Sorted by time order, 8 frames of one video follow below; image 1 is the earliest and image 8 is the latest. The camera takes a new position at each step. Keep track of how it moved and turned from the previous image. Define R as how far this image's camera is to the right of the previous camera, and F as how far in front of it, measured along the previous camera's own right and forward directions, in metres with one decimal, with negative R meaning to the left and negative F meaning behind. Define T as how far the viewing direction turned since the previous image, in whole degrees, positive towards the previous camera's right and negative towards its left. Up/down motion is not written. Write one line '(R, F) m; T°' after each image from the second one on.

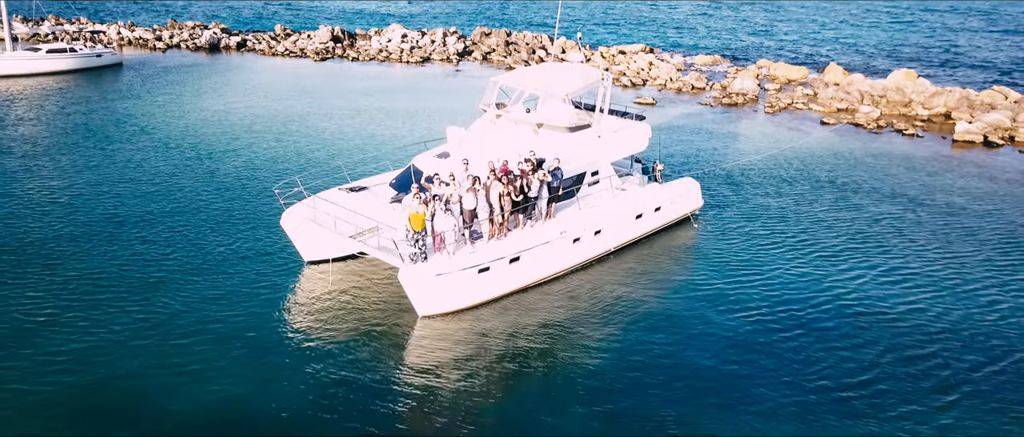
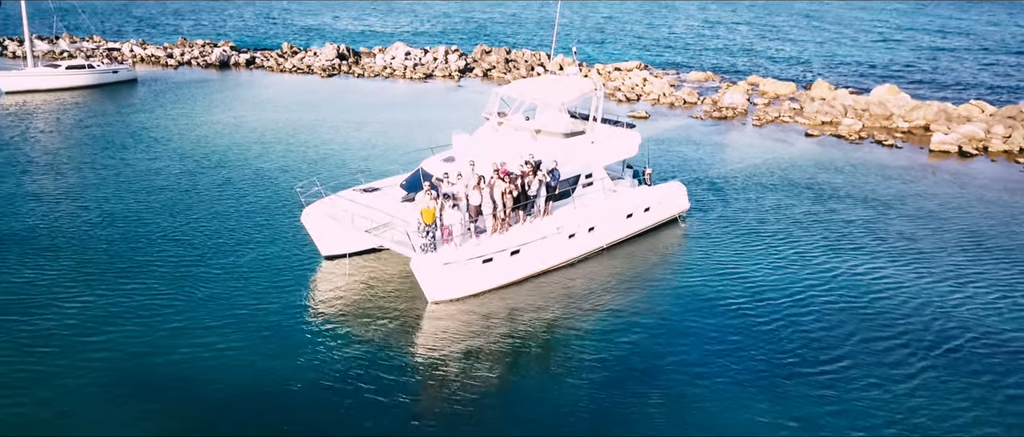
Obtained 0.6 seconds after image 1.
(-0.1, -1.9) m; 0°
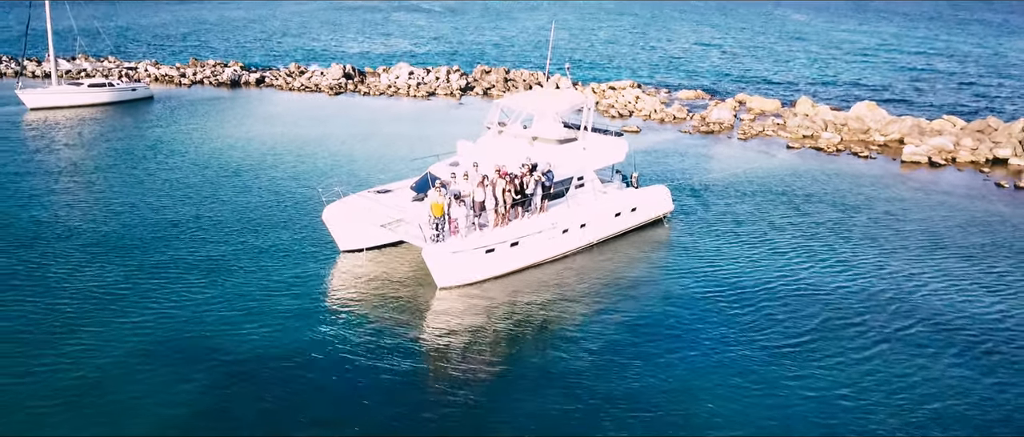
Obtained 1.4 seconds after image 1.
(0.0, -2.5) m; 0°
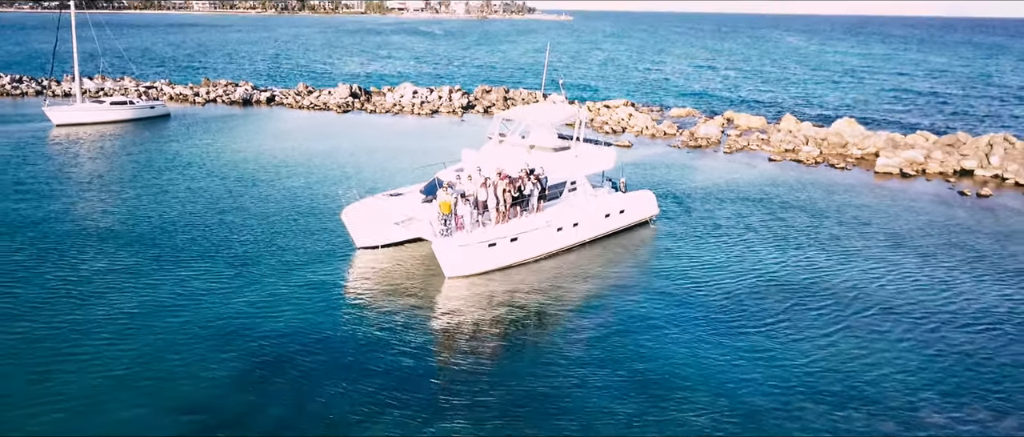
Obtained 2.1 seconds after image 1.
(0.0, -2.8) m; 0°
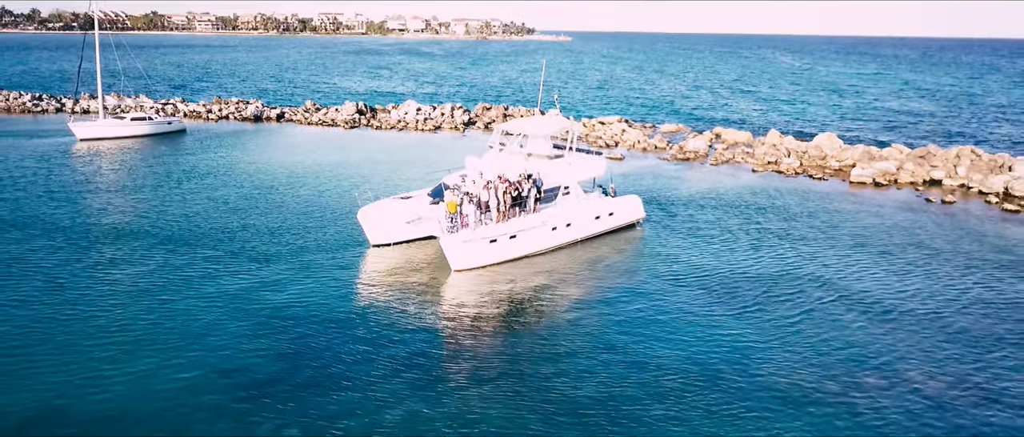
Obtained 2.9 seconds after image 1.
(0.0, -3.0) m; 0°
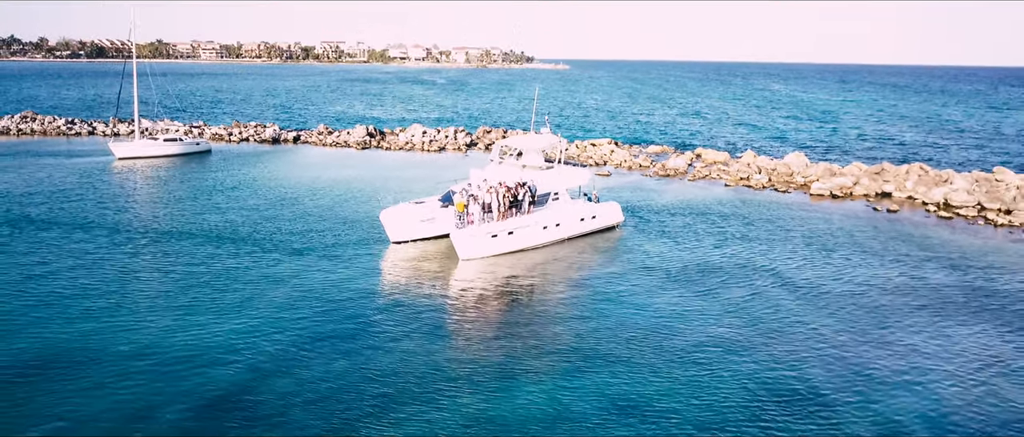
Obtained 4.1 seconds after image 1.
(+0.1, -5.7) m; 0°
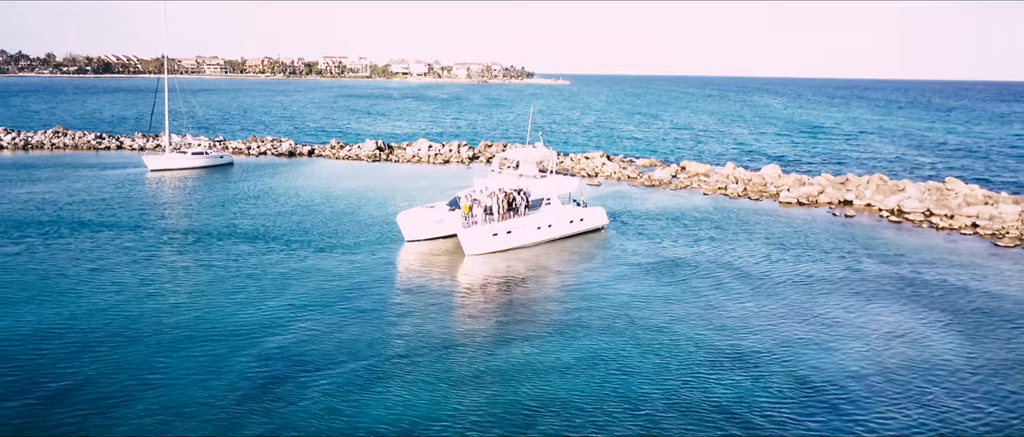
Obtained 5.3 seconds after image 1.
(+0.2, -5.8) m; 0°
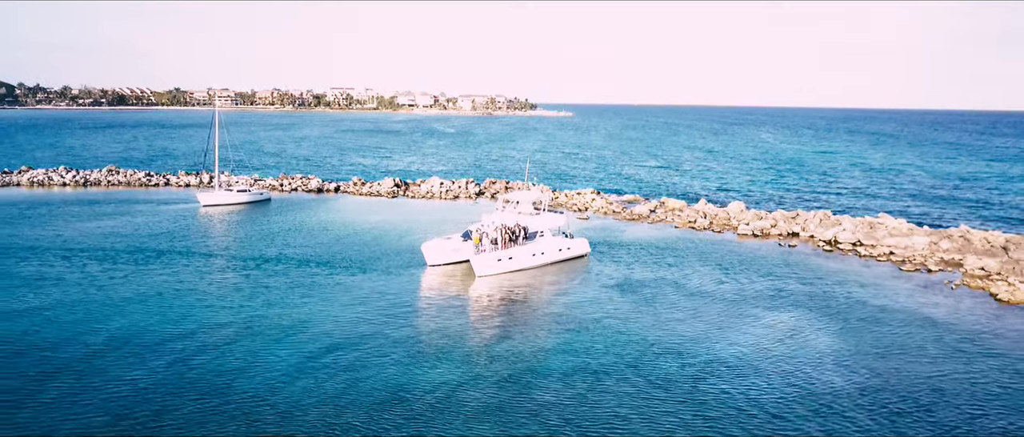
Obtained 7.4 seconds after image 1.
(+0.3, -11.1) m; 0°
